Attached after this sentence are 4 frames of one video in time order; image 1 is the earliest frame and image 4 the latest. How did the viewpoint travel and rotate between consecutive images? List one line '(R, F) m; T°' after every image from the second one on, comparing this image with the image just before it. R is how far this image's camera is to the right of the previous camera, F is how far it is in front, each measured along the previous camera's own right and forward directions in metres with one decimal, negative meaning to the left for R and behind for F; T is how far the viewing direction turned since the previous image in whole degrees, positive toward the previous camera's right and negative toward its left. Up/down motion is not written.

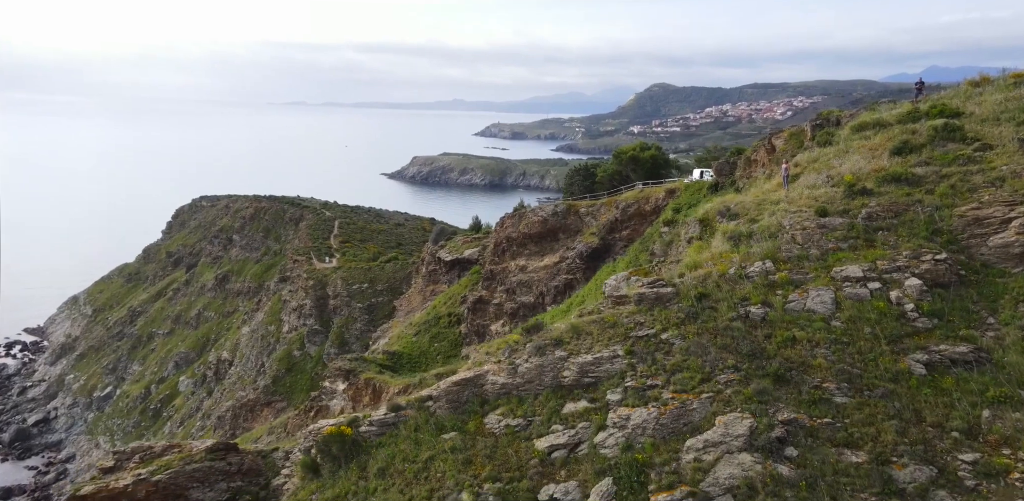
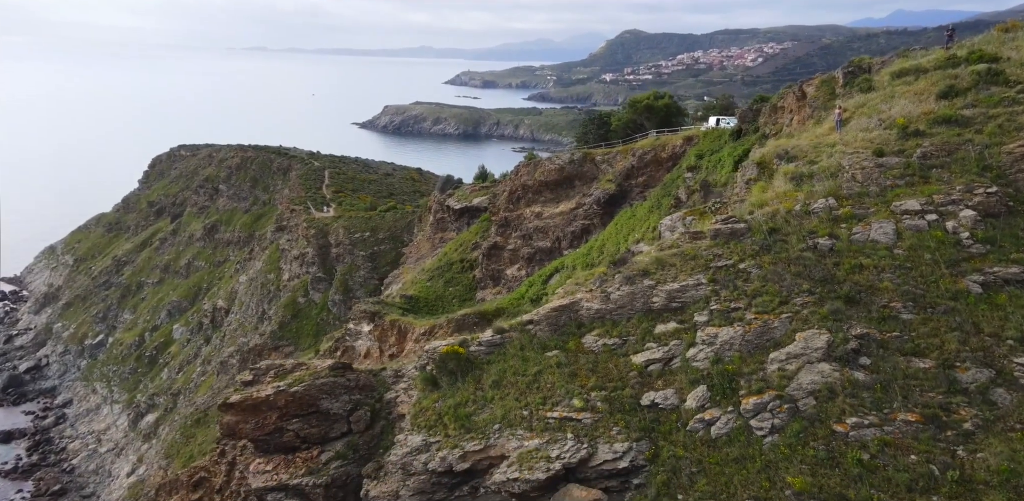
(-2.5, -1.7) m; +1°
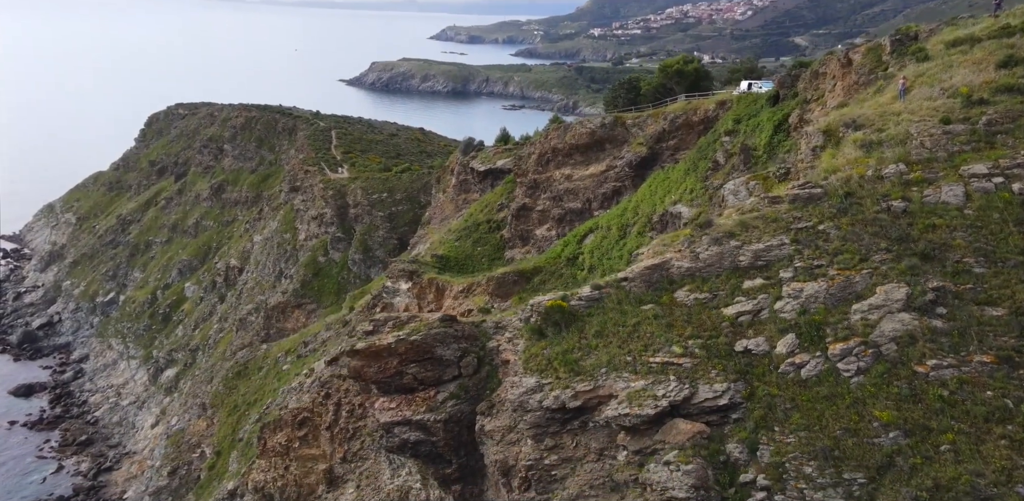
(-2.4, -1.5) m; 0°
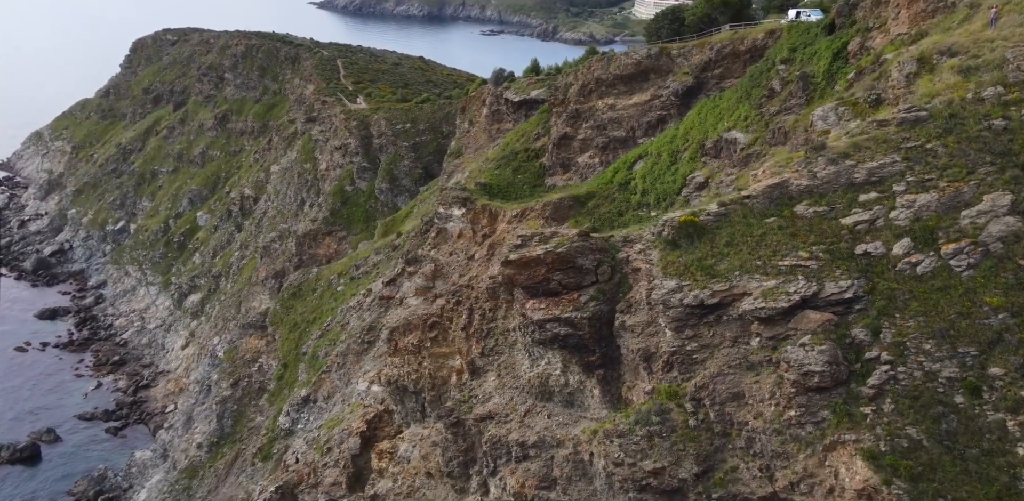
(-4.0, -2.3) m; +1°
